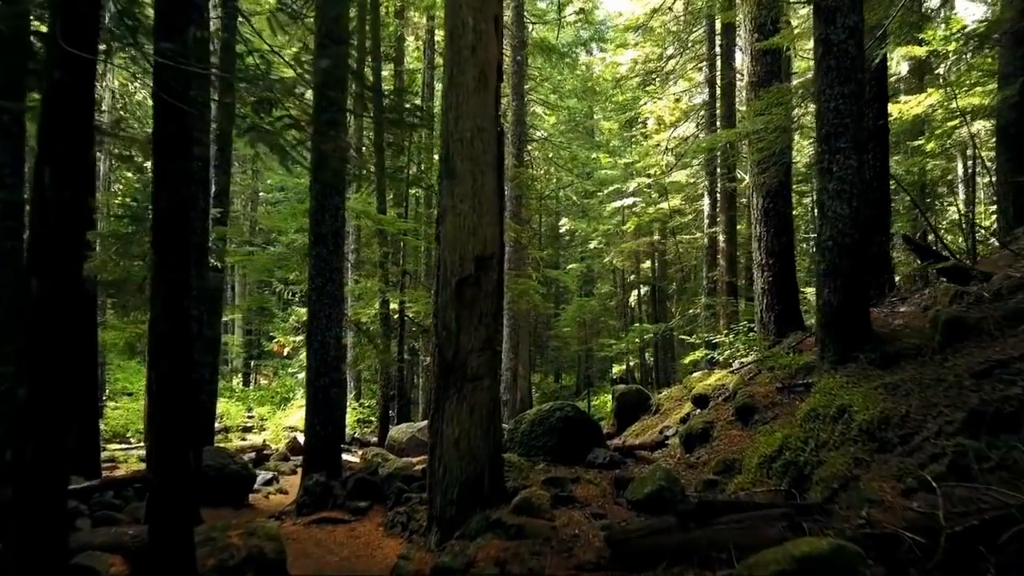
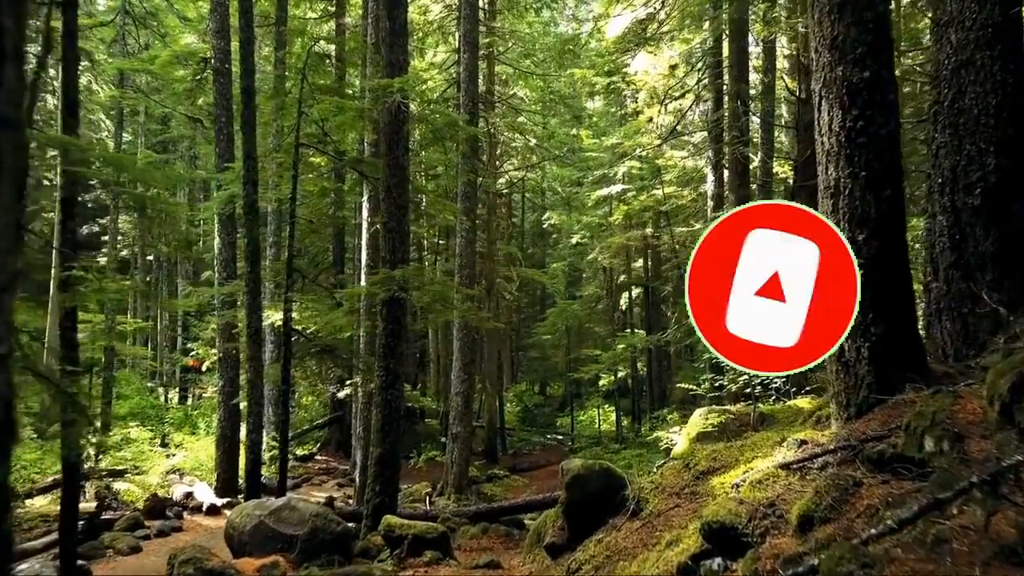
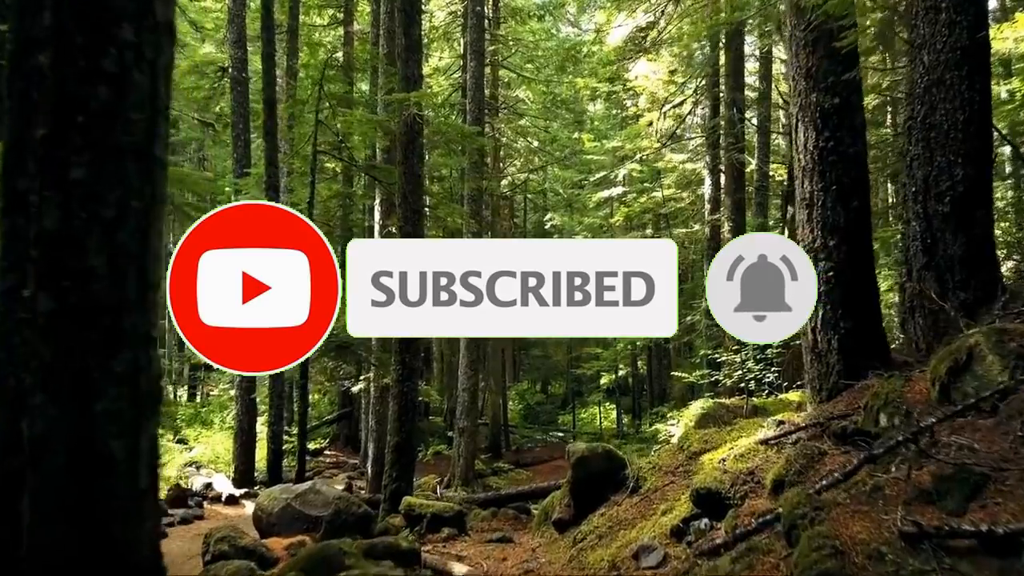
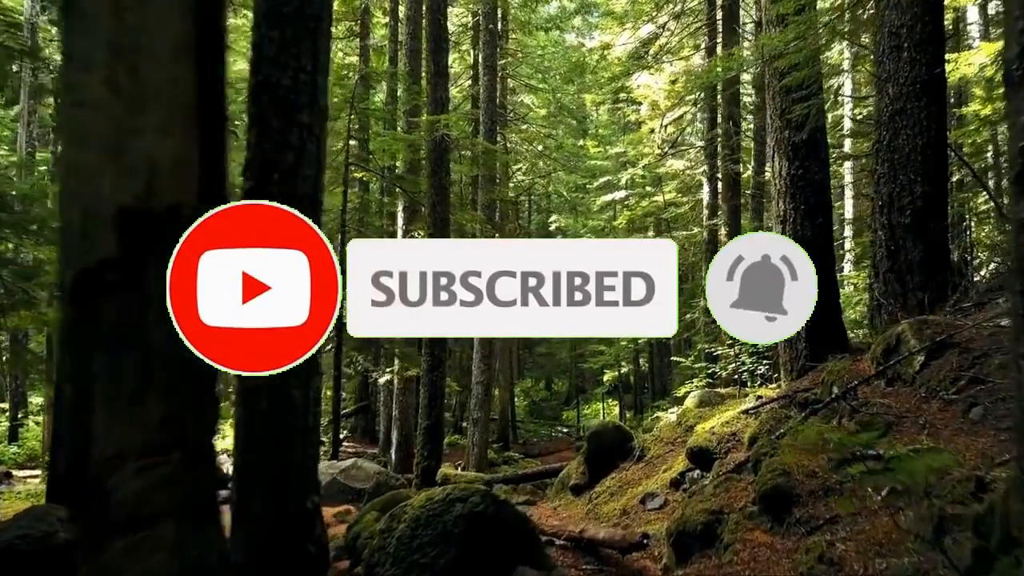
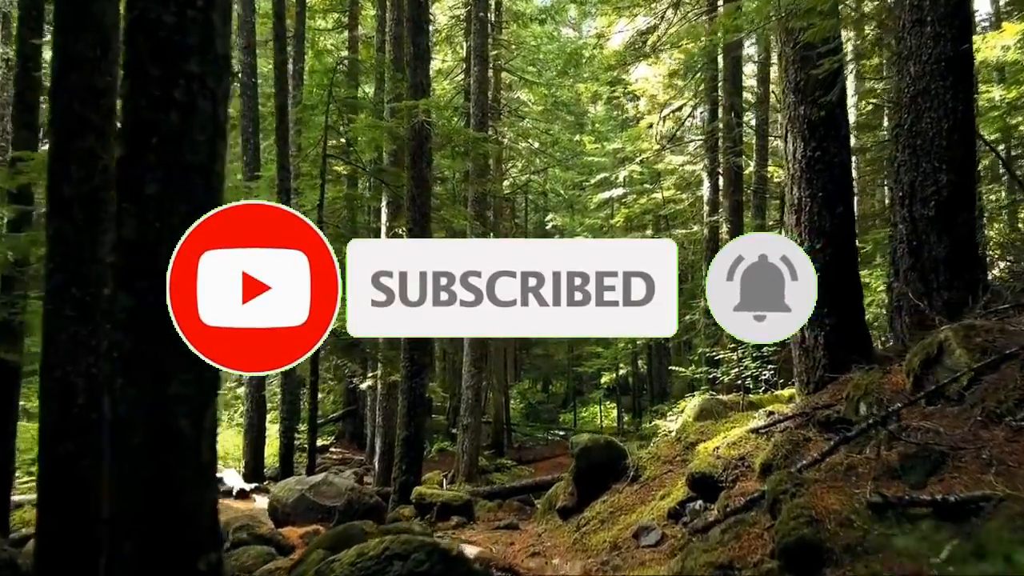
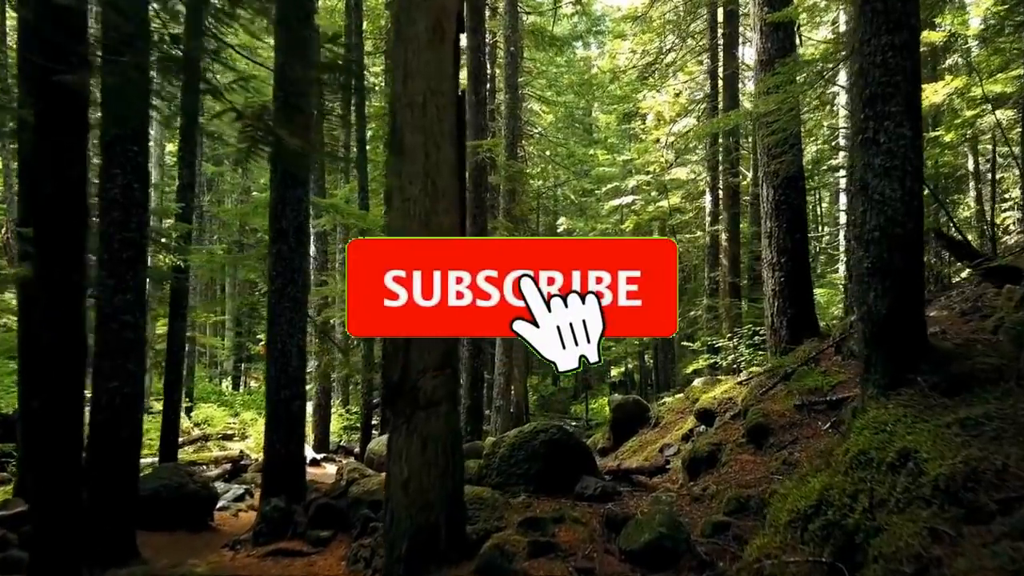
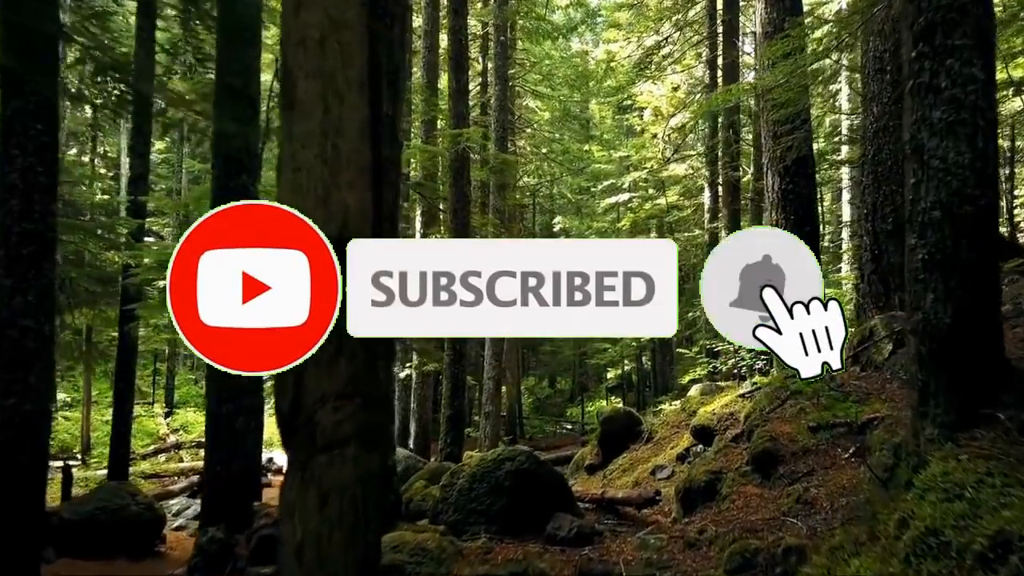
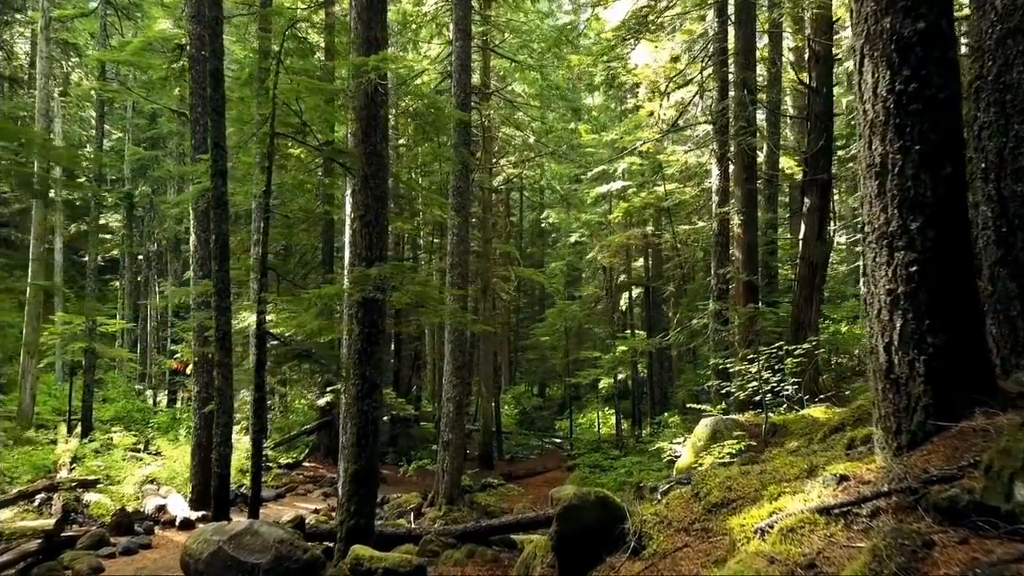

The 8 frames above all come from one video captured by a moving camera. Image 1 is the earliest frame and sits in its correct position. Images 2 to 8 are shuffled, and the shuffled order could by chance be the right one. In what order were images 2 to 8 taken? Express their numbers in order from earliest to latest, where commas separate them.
6, 7, 4, 5, 3, 2, 8
